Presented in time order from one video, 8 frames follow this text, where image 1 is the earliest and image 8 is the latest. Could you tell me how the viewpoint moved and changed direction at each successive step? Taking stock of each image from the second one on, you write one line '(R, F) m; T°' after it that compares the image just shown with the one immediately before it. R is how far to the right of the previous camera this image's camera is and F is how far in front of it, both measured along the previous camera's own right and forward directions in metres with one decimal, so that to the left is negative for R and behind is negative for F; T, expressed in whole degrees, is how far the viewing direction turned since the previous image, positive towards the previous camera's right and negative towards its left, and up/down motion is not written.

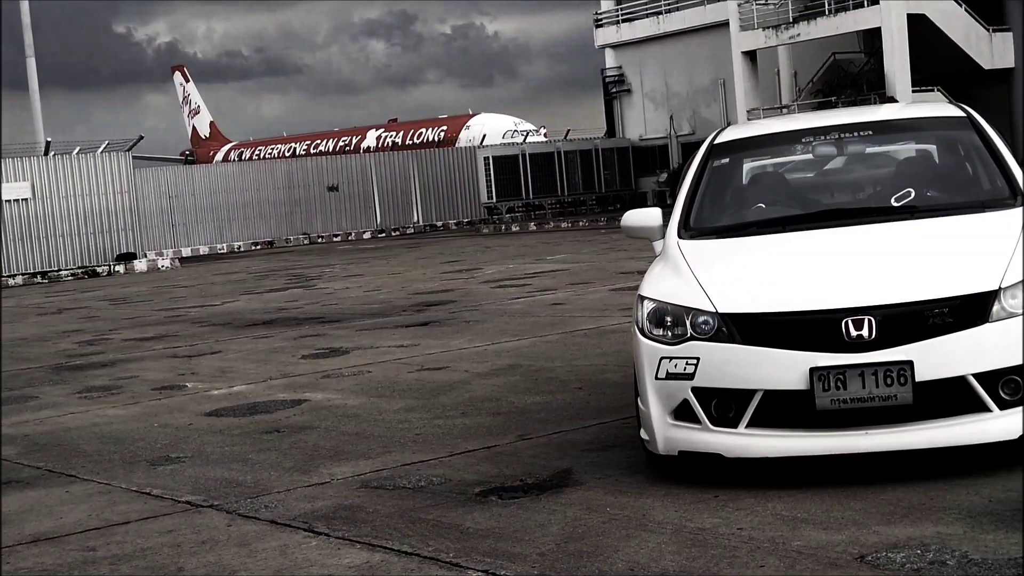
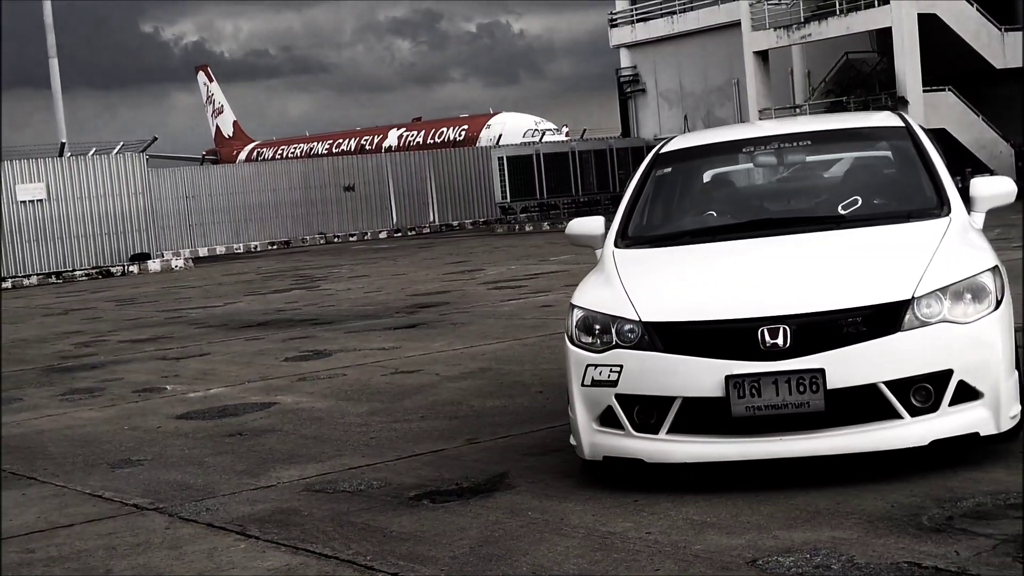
(+0.3, -0.1) m; -1°
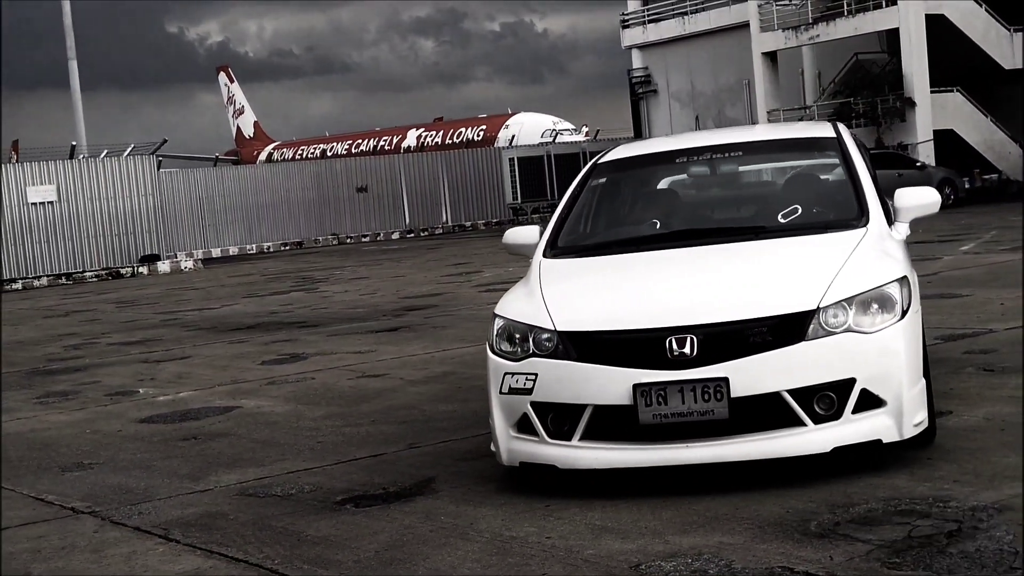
(+0.3, -0.1) m; -1°
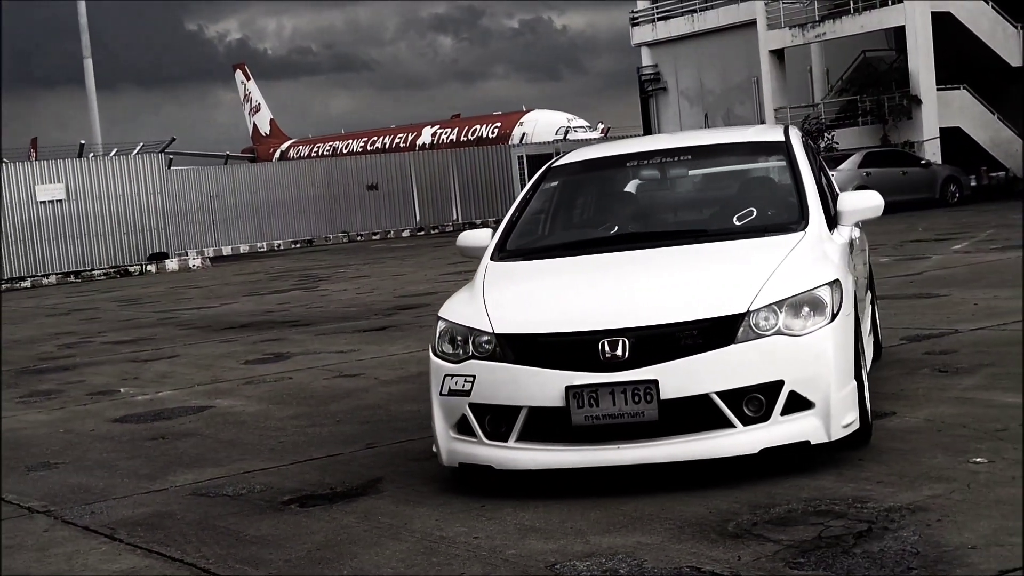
(+0.3, -0.1) m; -1°
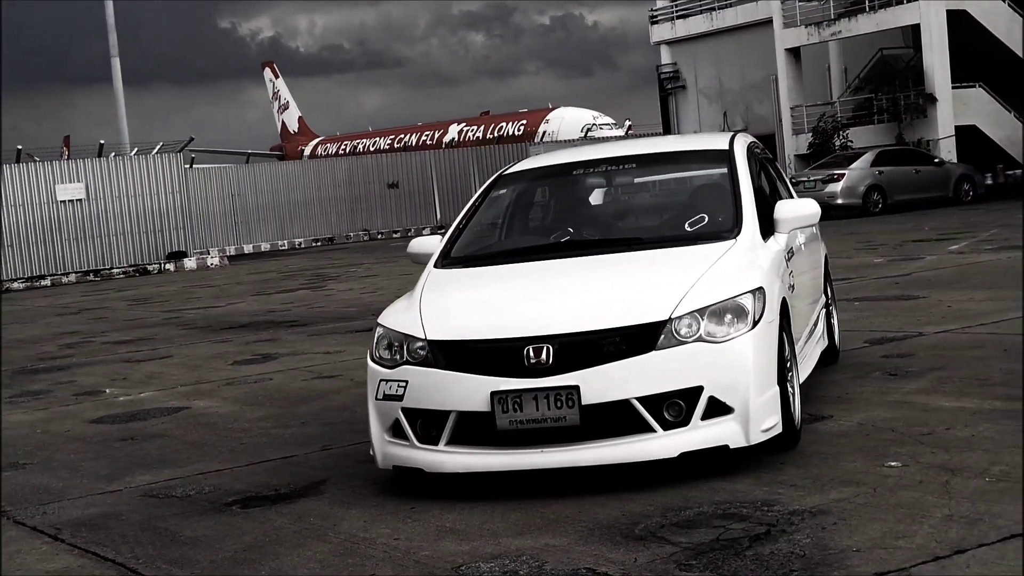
(+0.3, -0.1) m; -1°
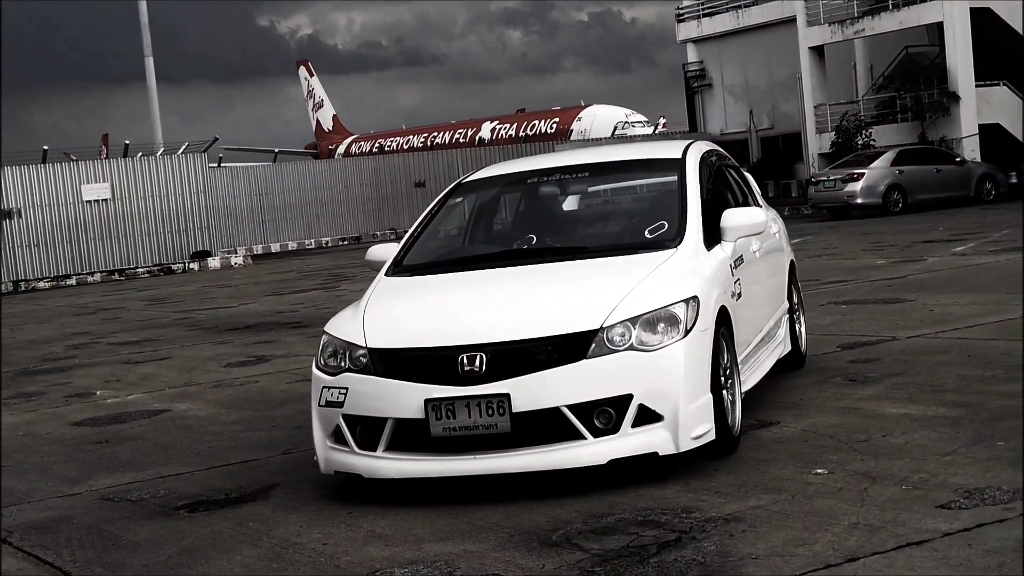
(+0.3, -0.1) m; -1°
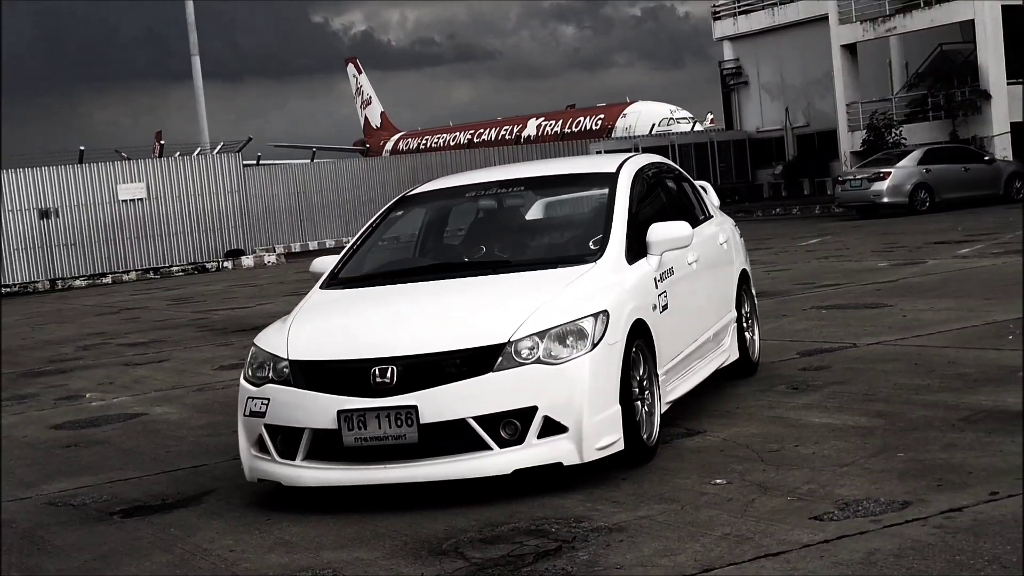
(+0.5, -0.2) m; -2°
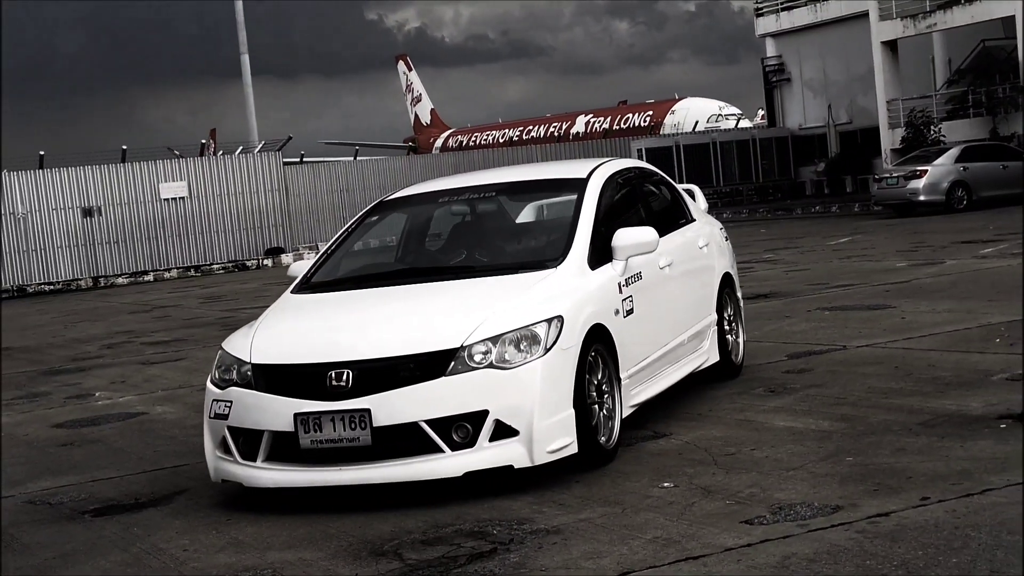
(+0.3, -0.1) m; -2°
